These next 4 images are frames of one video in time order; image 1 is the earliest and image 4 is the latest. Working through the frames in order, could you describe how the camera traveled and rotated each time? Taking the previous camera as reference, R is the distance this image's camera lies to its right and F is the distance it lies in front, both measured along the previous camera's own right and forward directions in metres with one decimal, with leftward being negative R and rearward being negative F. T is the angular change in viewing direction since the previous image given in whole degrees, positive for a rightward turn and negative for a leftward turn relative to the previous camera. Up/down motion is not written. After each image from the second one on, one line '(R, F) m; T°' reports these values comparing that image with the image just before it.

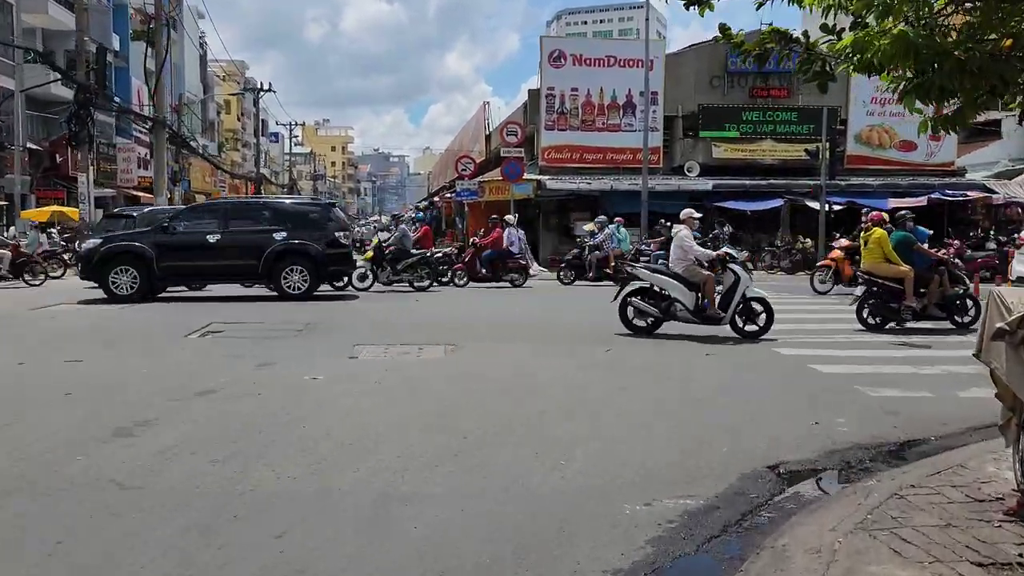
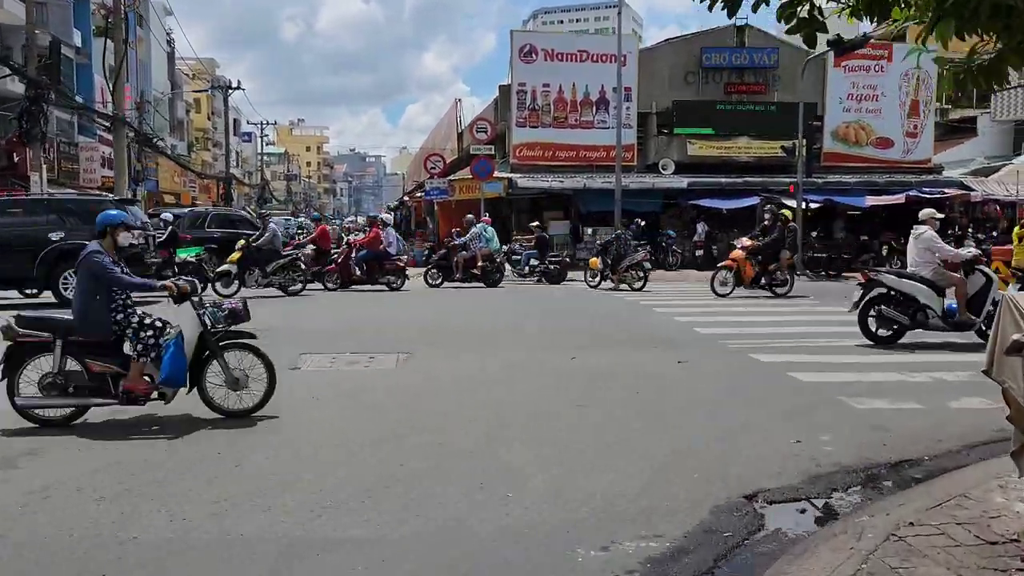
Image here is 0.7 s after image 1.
(+0.2, +0.8) m; +1°
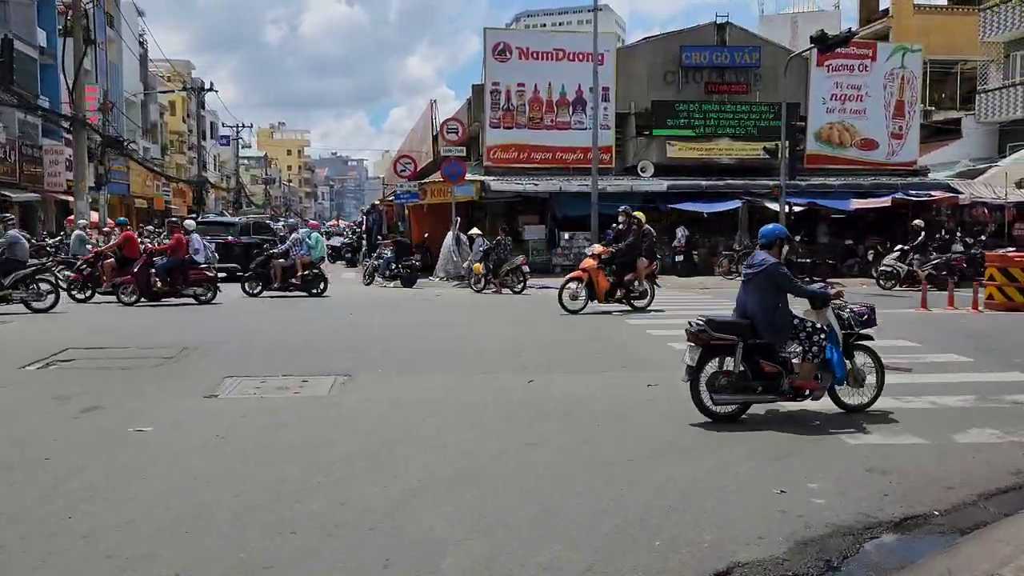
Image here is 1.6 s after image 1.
(+0.4, +1.0) m; +1°
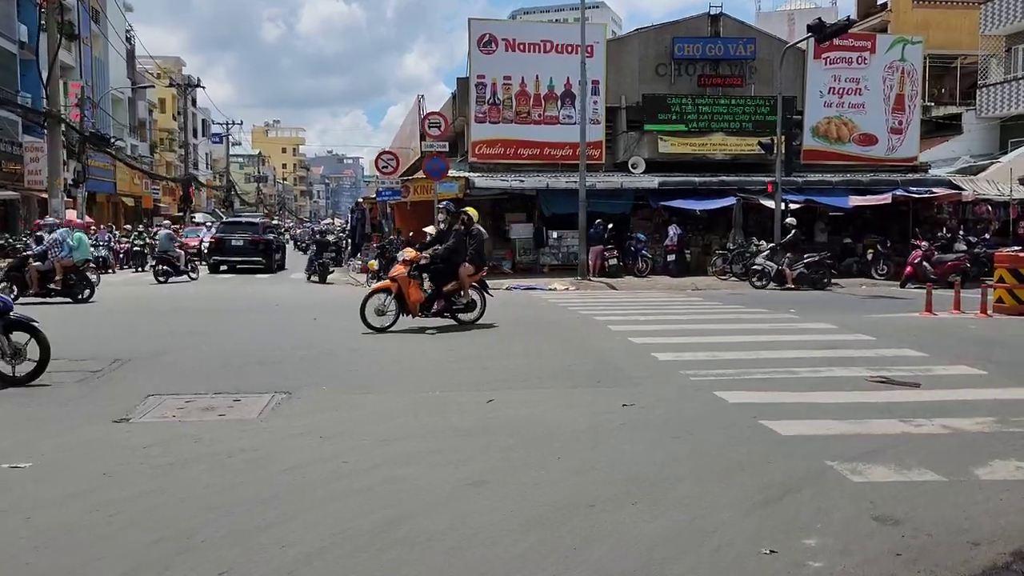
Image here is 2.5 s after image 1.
(+0.4, +1.0) m; 0°
